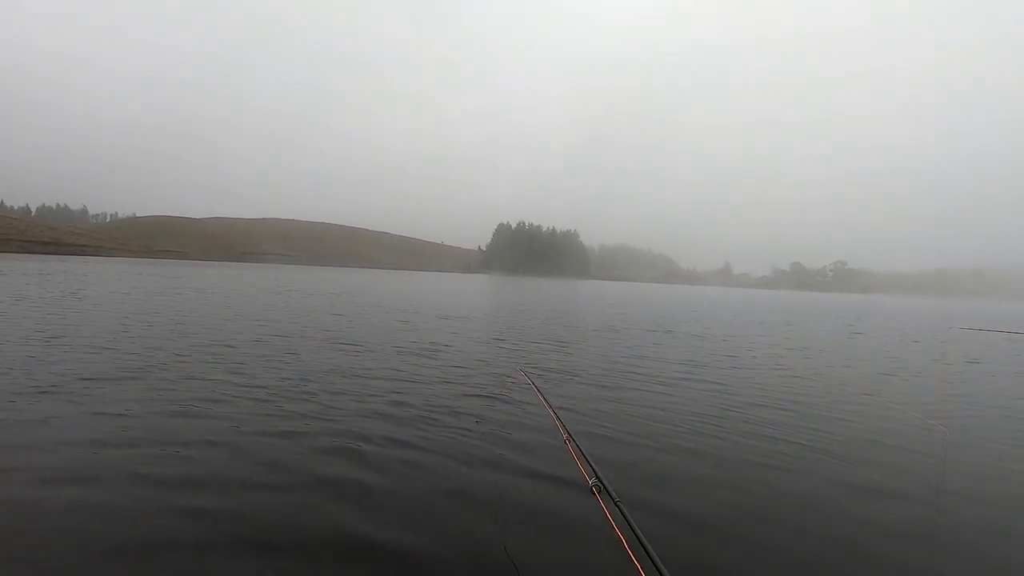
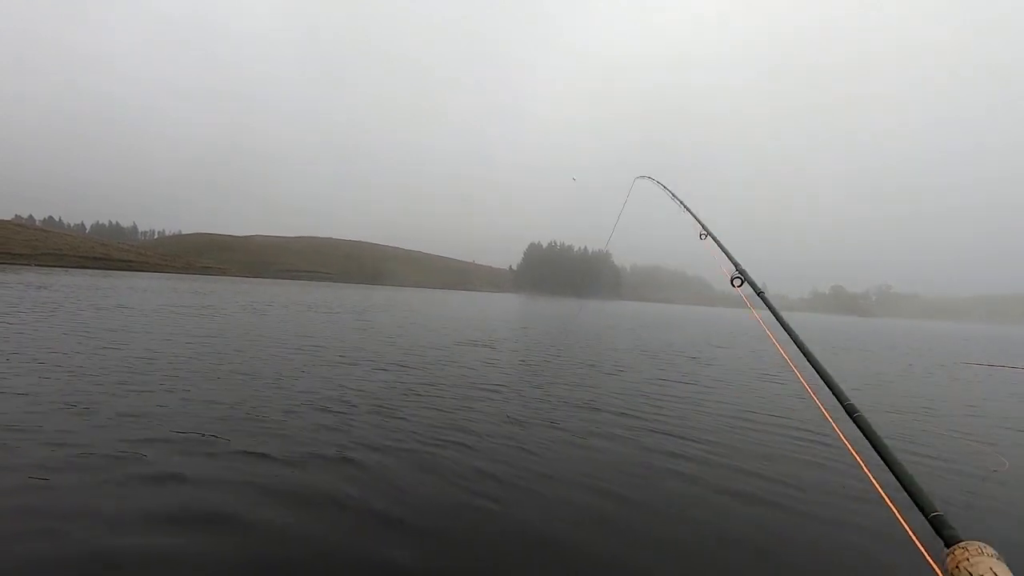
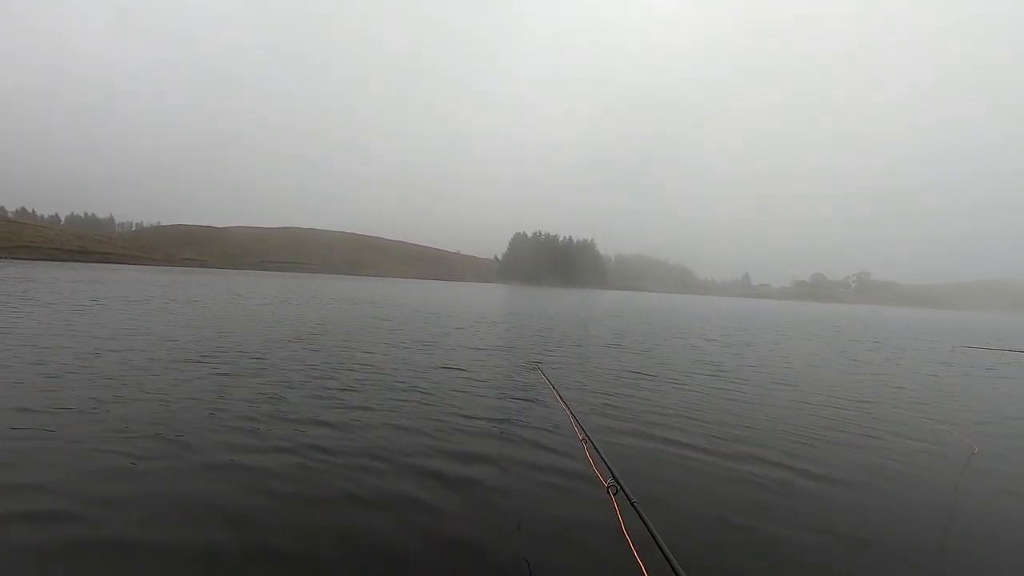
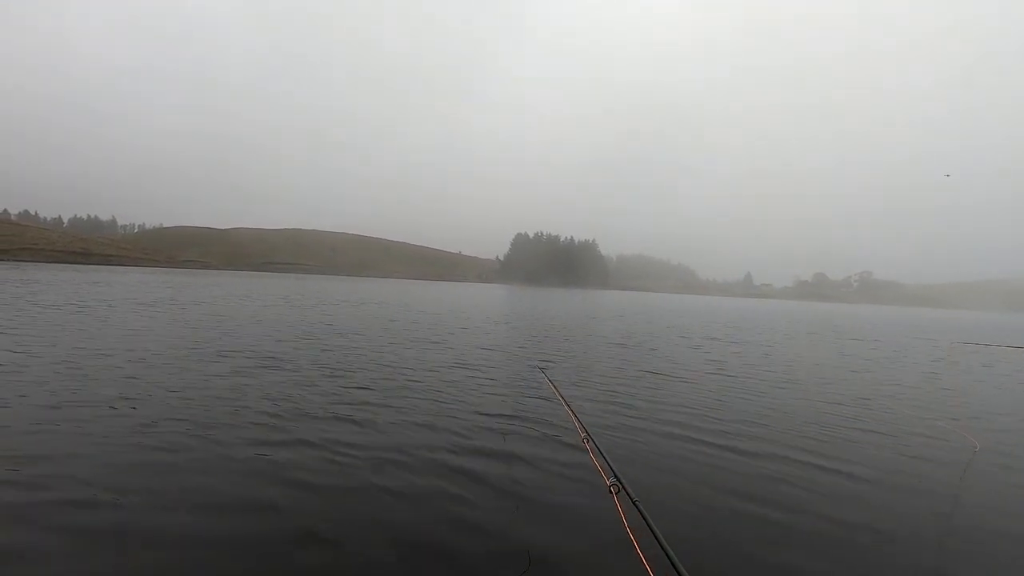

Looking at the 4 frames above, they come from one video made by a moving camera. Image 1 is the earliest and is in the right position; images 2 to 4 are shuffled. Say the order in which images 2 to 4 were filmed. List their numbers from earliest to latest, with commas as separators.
3, 4, 2
